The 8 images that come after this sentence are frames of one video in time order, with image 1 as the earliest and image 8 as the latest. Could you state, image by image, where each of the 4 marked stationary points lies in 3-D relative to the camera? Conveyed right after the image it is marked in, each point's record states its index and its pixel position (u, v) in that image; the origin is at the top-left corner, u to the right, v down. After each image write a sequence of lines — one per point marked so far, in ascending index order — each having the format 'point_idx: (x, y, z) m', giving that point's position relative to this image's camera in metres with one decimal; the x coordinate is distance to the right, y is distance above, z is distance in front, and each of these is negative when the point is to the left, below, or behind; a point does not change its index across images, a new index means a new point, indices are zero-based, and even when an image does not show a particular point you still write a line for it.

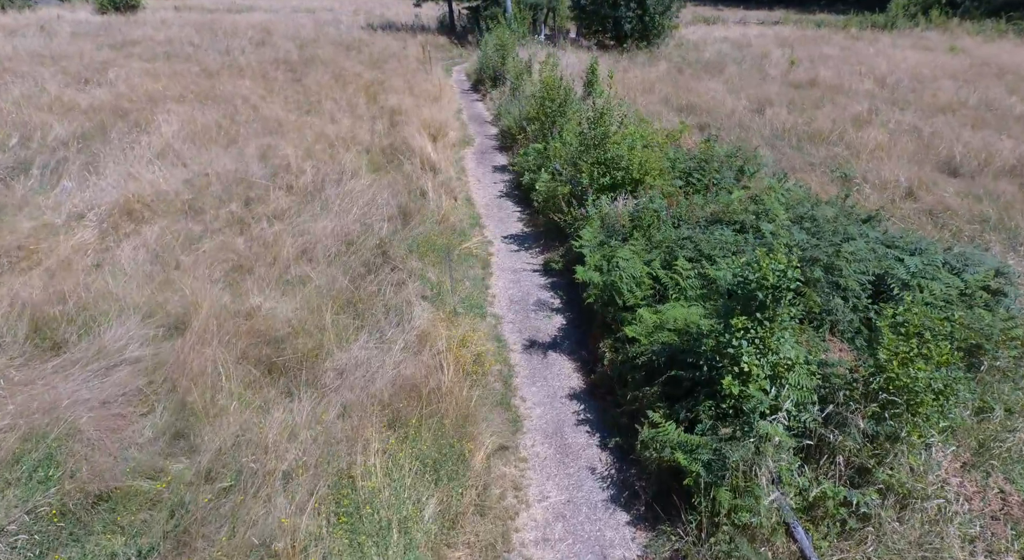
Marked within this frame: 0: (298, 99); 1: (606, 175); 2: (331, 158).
0: (-4.2, +3.6, +12.8) m
1: (+1.0, +1.1, +6.5) m
2: (-2.6, +1.7, +9.3) m
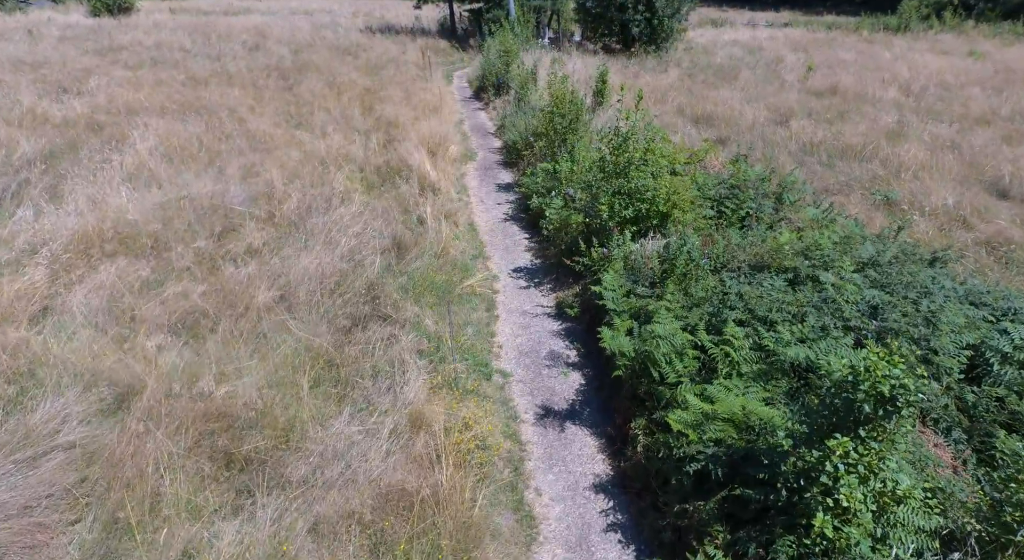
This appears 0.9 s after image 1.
0: (-4.1, +3.1, +12.0) m
1: (+1.0, +0.7, +5.7) m
2: (-2.5, +1.2, +8.5) m
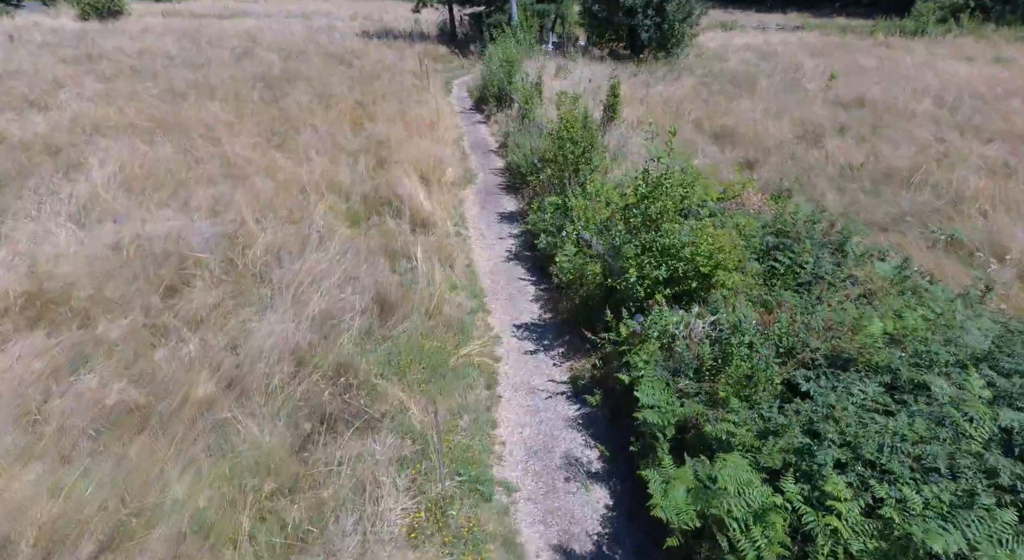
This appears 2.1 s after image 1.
0: (-4.1, +2.6, +10.9) m
1: (+1.1, +0.1, +4.6) m
2: (-2.4, +0.7, +7.4) m
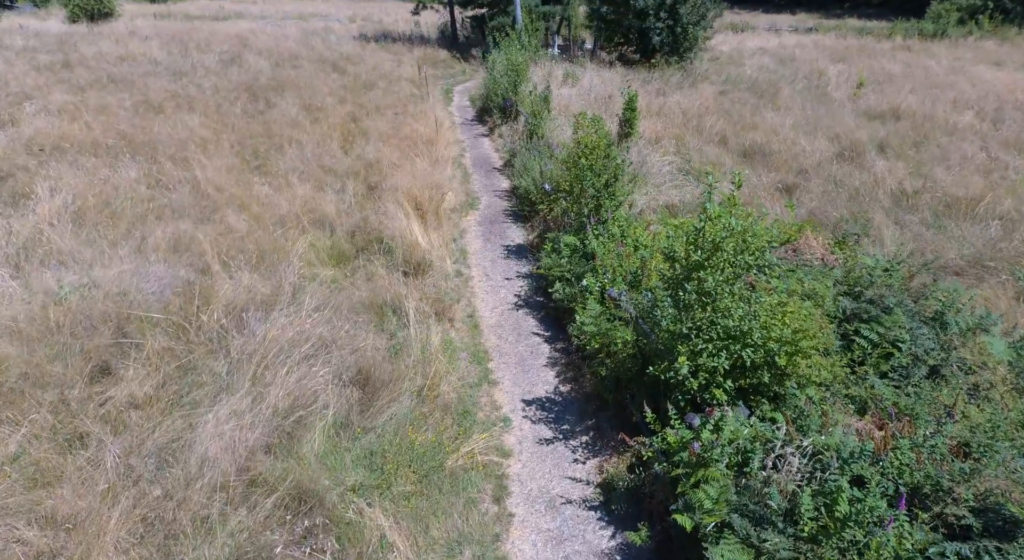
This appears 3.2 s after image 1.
0: (-4.0, +2.1, +9.9) m
1: (+1.2, -0.4, +3.6) m
2: (-2.4, +0.2, +6.4) m
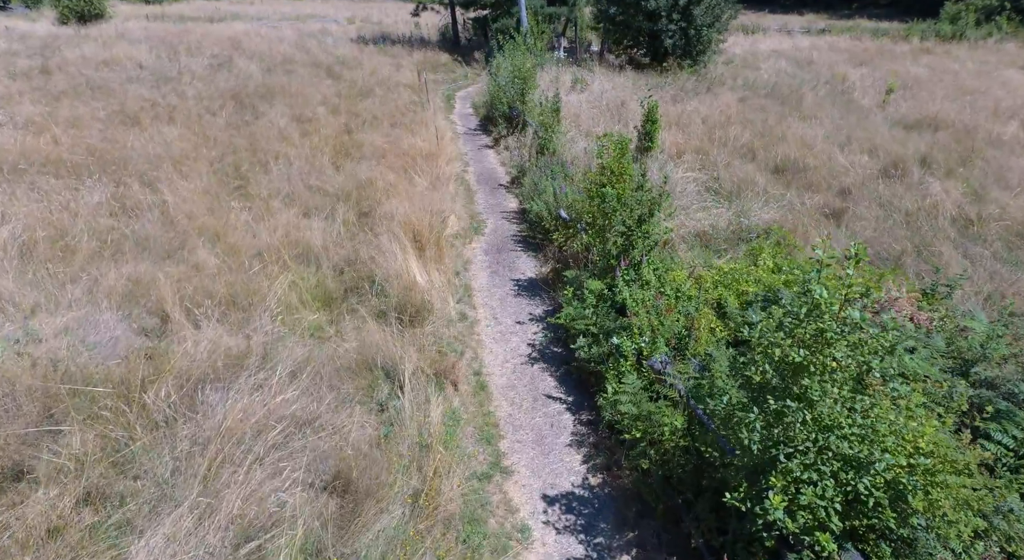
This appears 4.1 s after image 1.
0: (-3.9, +1.6, +9.0) m
1: (+1.3, -0.8, +2.7) m
2: (-2.2, -0.2, +5.5) m
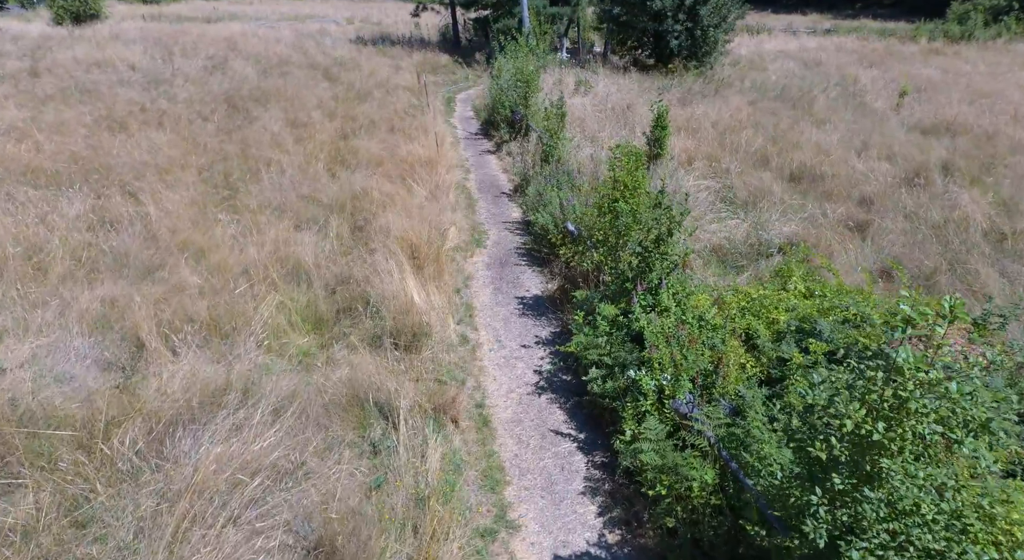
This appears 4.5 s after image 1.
0: (-3.8, +1.5, +8.5) m
1: (+1.3, -1.0, +2.2) m
2: (-2.2, -0.4, +5.0) m
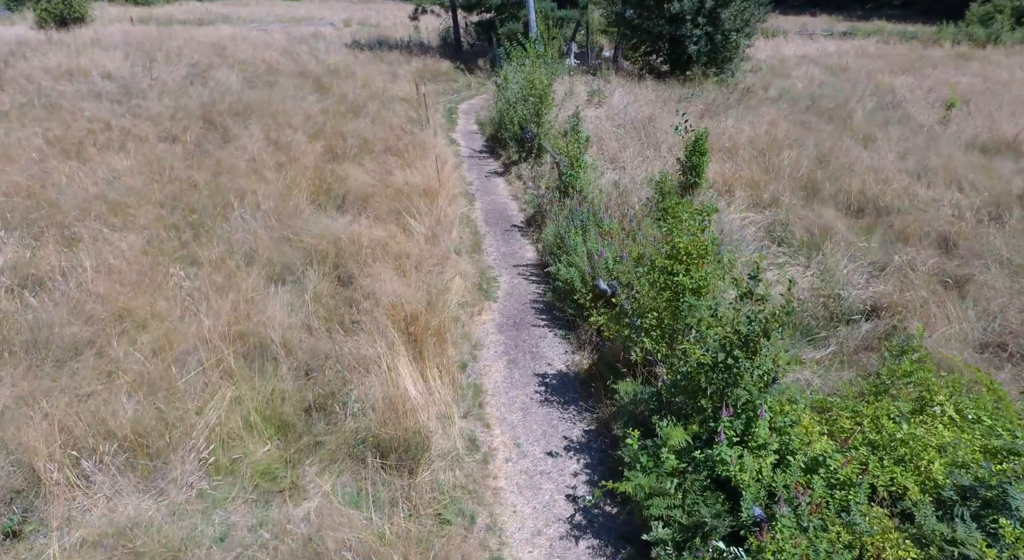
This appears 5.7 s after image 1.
0: (-3.7, +0.8, +7.3) m
1: (+1.5, -1.6, +1.0) m
2: (-2.0, -1.0, +3.8) m
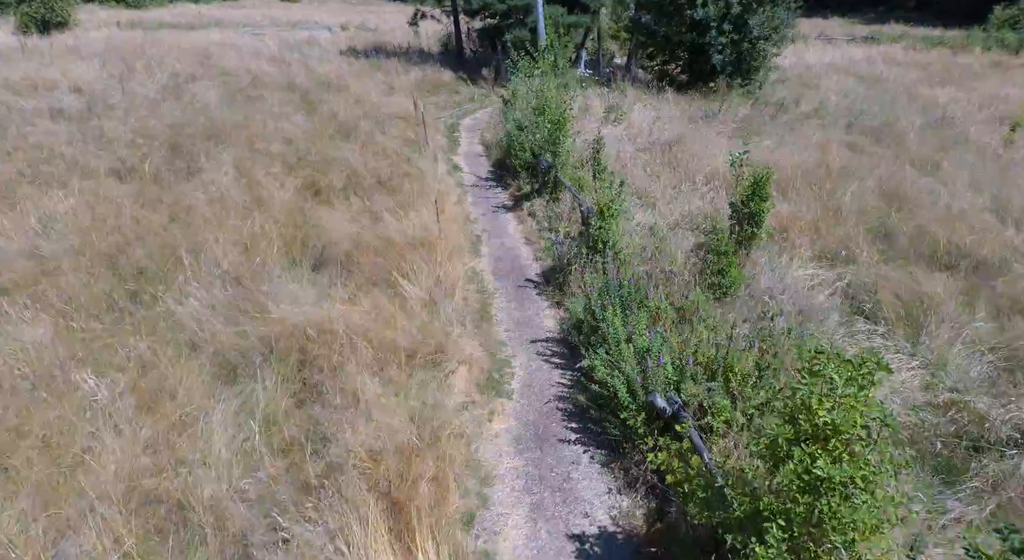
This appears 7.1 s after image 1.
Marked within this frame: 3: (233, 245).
0: (-3.5, +0.1, +5.8) m
1: (+1.6, -2.3, -0.5) m
2: (-1.9, -1.7, +2.3) m
3: (-2.8, +0.4, +6.4) m
